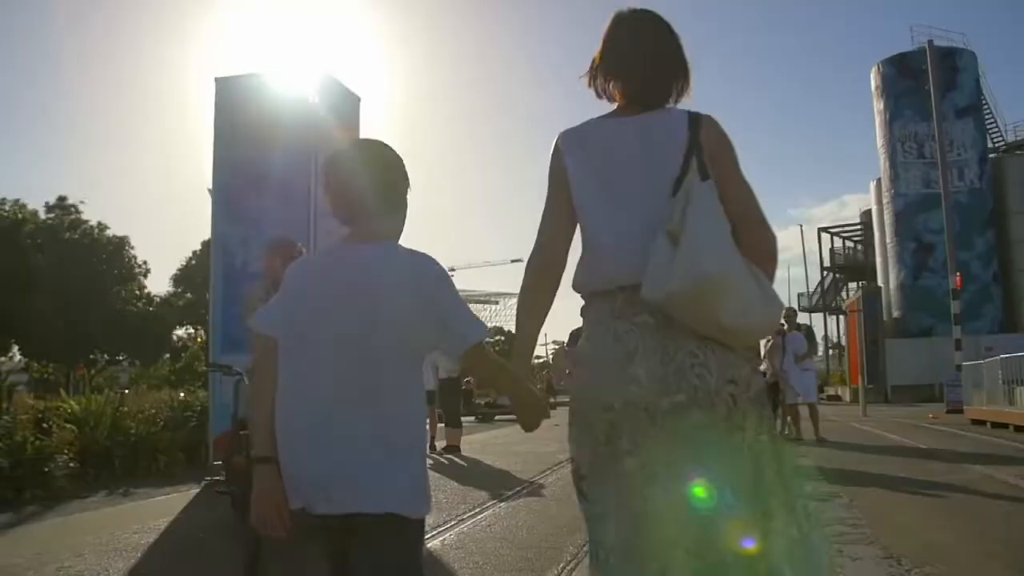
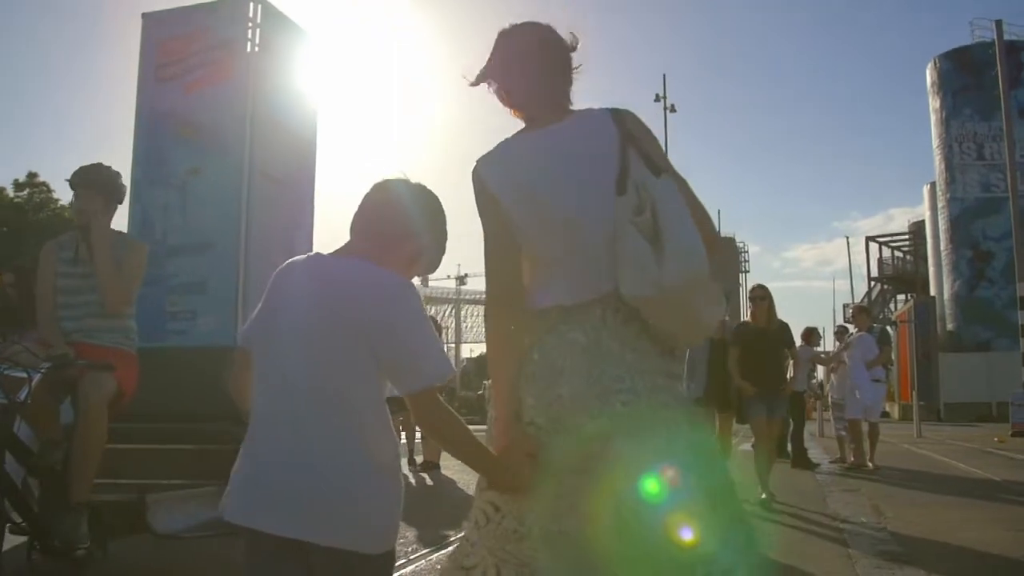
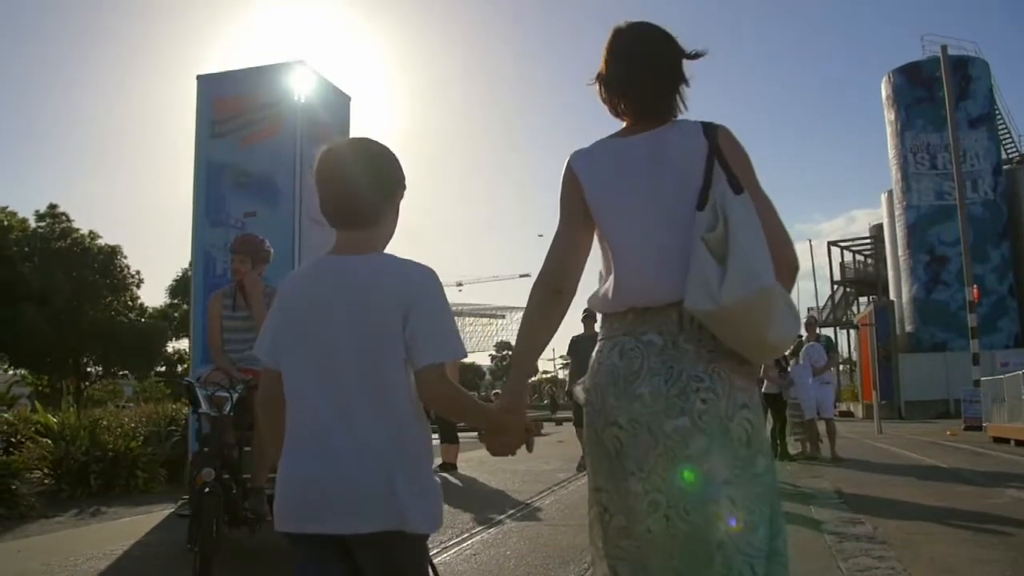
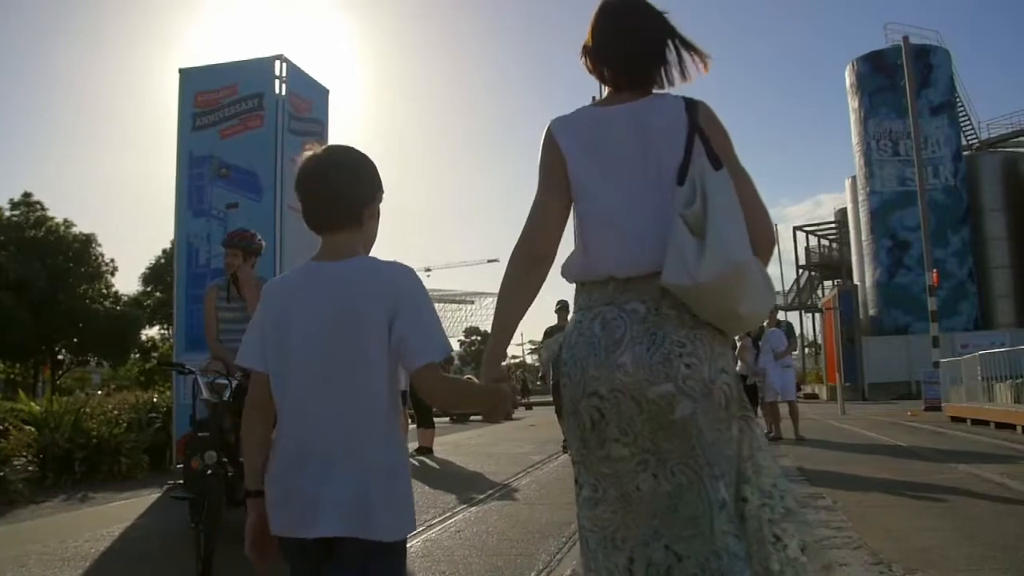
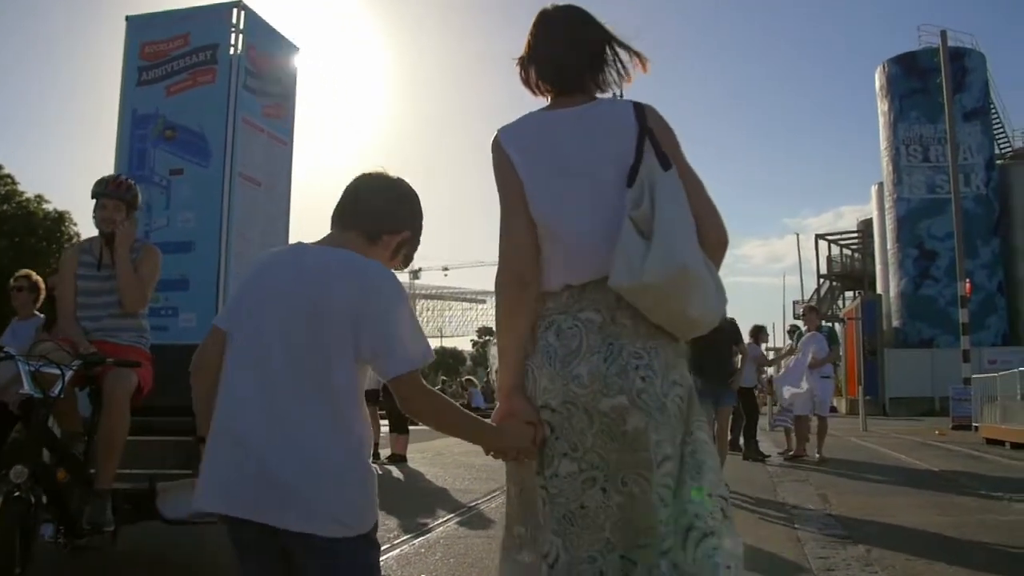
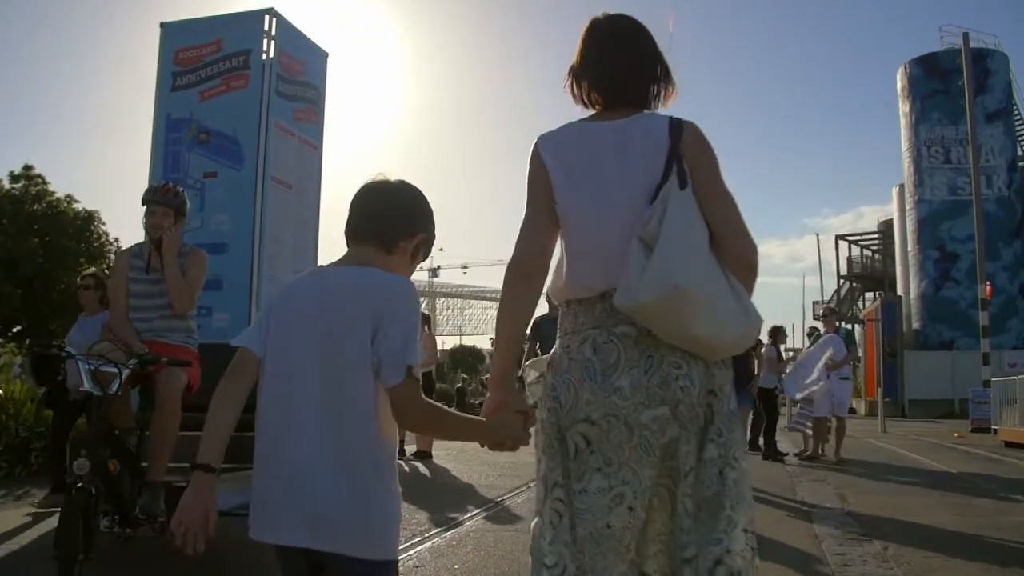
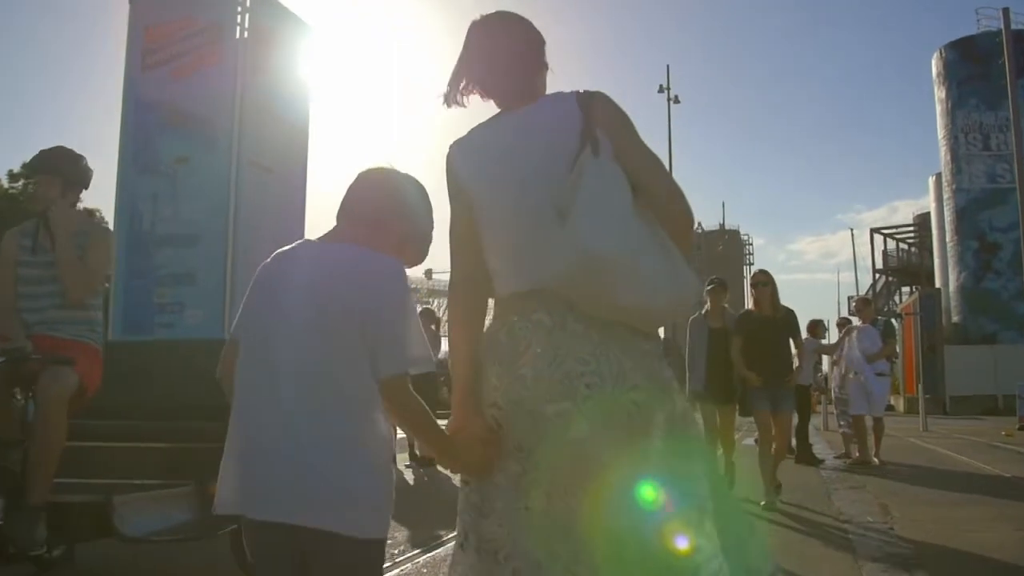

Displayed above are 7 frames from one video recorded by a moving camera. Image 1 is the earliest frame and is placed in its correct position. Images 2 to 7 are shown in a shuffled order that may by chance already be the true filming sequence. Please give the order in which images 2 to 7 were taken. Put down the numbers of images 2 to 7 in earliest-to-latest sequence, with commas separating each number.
4, 3, 6, 5, 2, 7
